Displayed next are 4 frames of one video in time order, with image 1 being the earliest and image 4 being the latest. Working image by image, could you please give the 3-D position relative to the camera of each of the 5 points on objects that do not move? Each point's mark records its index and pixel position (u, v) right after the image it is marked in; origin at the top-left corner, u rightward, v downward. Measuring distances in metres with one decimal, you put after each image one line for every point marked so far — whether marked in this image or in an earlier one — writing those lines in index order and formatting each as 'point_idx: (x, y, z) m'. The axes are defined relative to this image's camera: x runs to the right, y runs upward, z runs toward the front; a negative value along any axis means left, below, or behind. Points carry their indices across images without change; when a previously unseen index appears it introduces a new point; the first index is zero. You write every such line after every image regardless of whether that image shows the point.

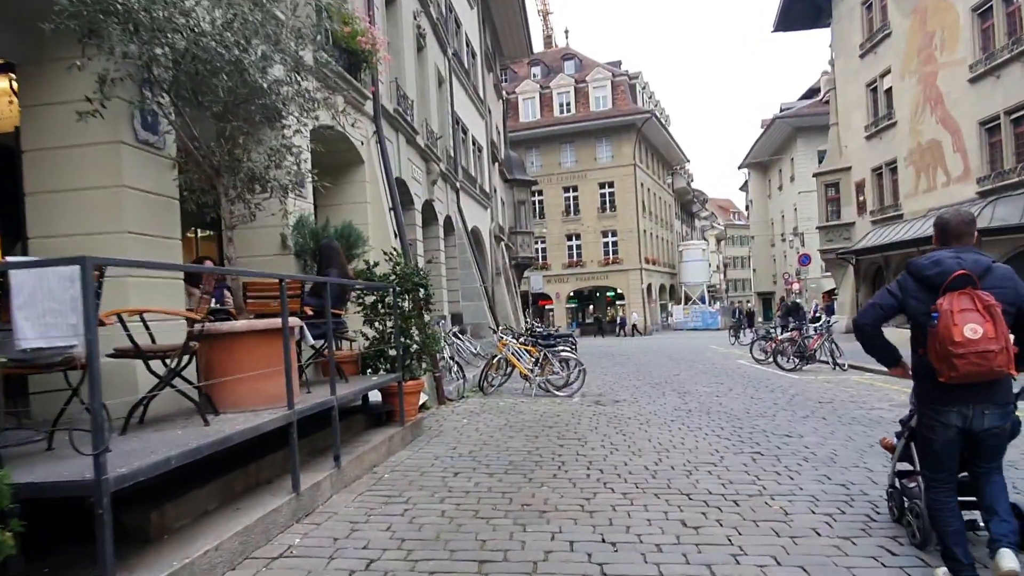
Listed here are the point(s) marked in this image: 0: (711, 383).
0: (+4.2, -2.0, +15.3) m
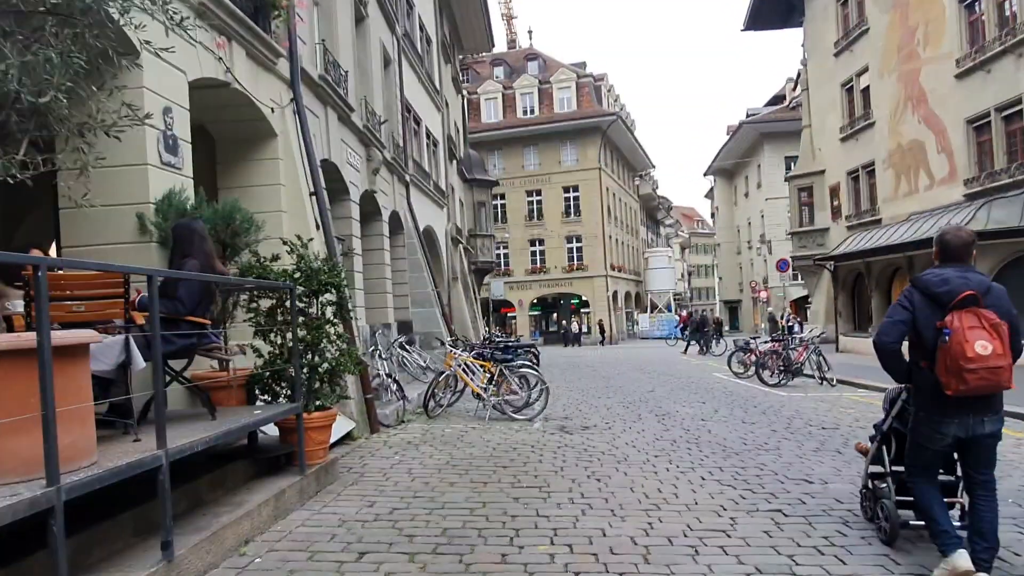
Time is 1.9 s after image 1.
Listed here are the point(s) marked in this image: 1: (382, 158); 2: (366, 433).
0: (+3.3, -2.1, +13.4) m
1: (-2.7, +2.7, +15.0) m
2: (-1.9, -1.9, +9.4) m
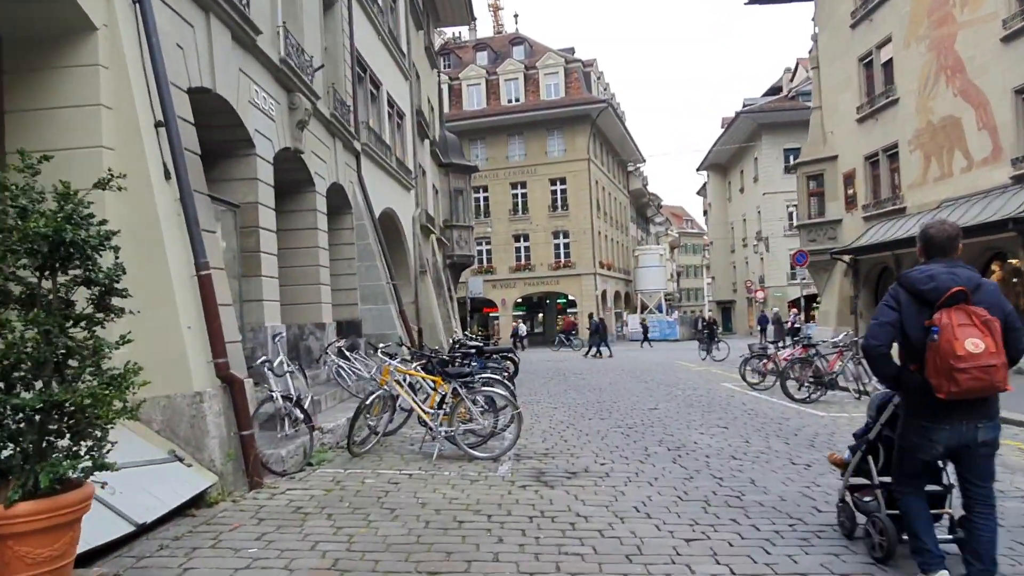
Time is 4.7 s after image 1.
0: (+2.8, -2.0, +10.3) m
1: (-3.2, +2.8, +11.7) m
2: (-2.3, -1.7, +6.1) m
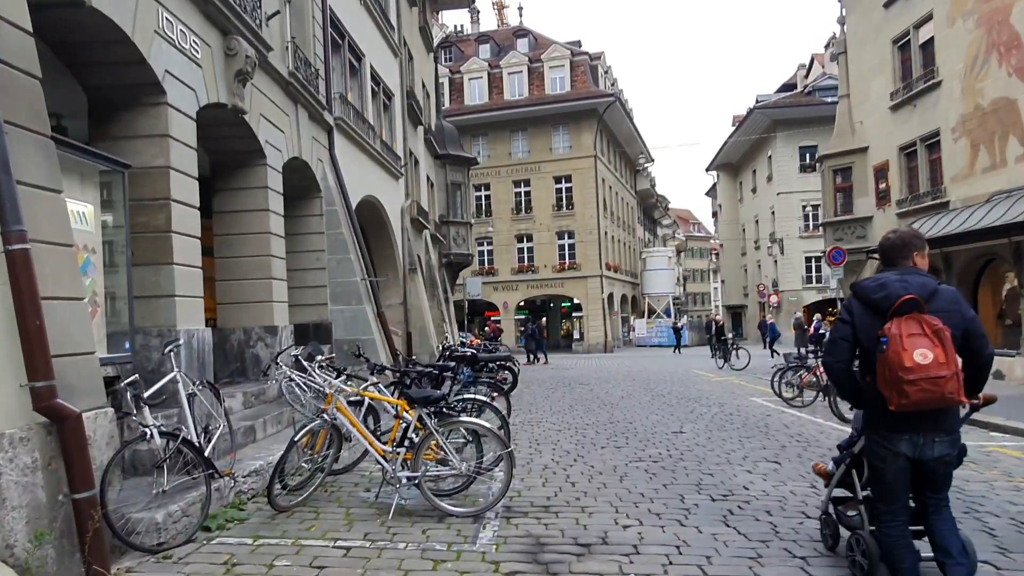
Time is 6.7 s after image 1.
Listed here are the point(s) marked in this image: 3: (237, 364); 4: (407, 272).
0: (+2.8, -1.9, +8.0) m
1: (-3.2, +2.9, +9.5) m
2: (-2.4, -1.6, +3.9) m
3: (-3.7, -1.0, +9.7) m
4: (-2.8, +0.4, +19.2) m
